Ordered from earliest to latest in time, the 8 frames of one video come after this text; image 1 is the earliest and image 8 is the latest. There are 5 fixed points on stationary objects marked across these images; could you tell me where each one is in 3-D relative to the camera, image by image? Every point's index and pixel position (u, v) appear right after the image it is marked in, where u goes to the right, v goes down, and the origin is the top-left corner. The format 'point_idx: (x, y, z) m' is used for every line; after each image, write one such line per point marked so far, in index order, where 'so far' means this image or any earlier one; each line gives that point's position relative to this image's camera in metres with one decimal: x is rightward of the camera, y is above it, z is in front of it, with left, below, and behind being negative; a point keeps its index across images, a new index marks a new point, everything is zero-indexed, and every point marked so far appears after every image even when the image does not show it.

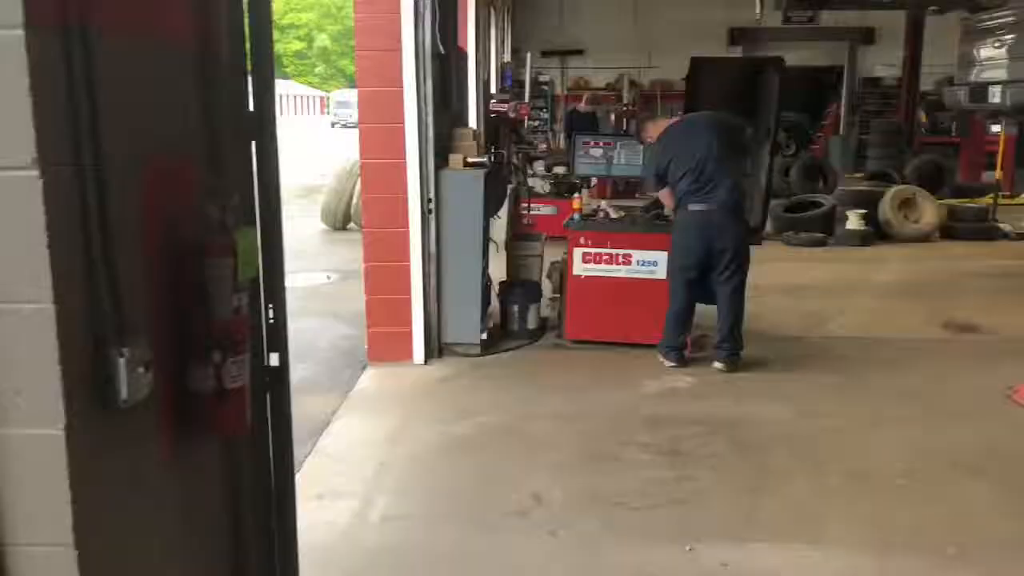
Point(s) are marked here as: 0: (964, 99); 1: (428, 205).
0: (+3.9, +1.6, +7.5) m
1: (-0.4, +0.4, +4.4) m
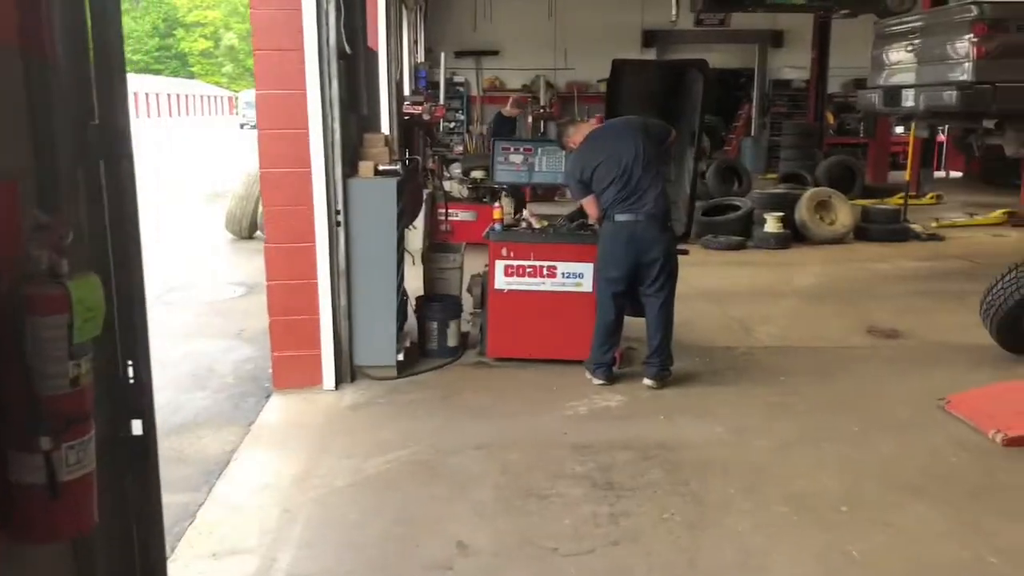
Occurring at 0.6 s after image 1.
0: (+3.2, +1.6, +7.6) m
1: (-0.8, +0.3, +4.0) m
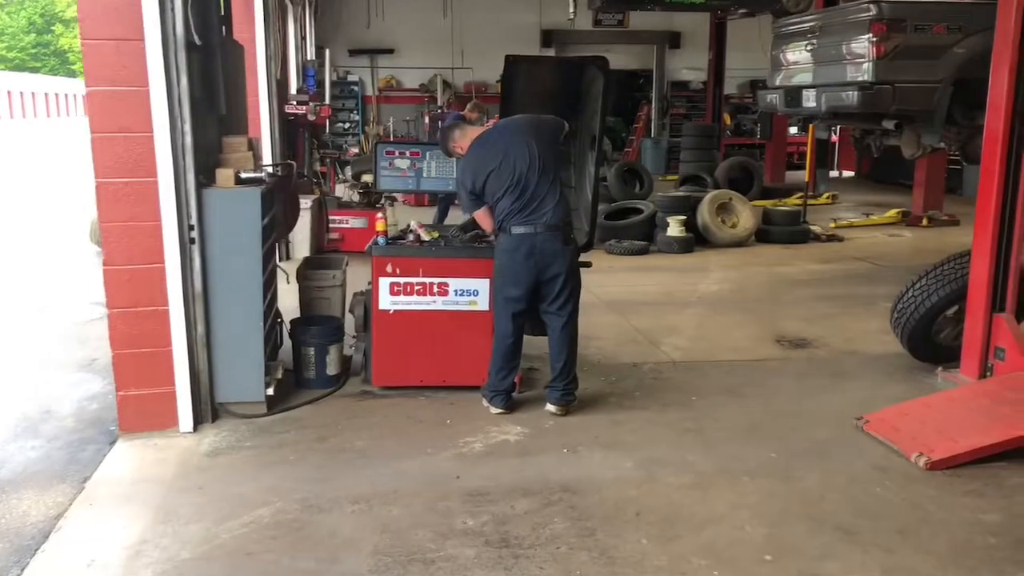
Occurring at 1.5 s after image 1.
0: (+2.3, +1.6, +7.5) m
1: (-1.3, +0.2, +3.5) m
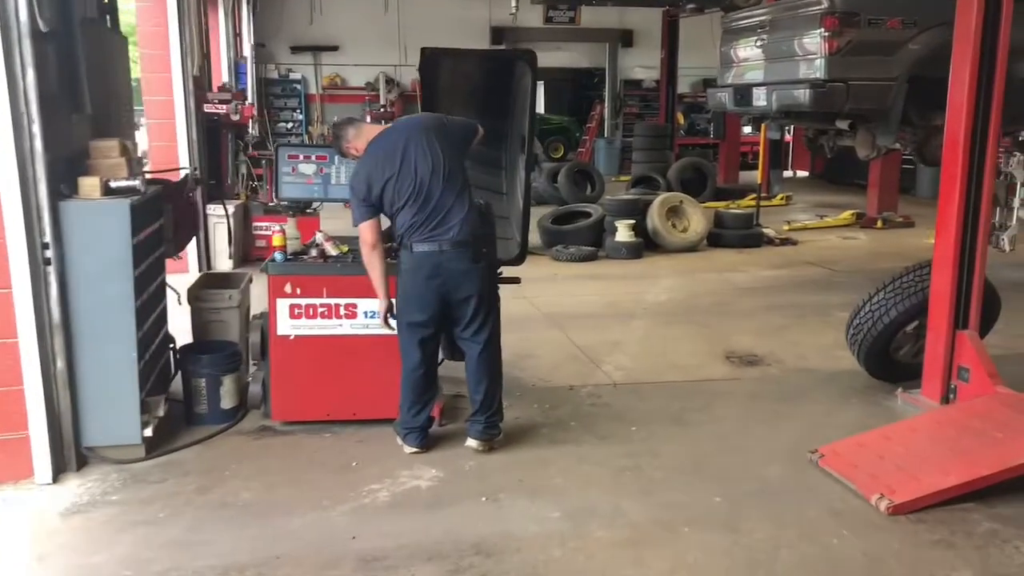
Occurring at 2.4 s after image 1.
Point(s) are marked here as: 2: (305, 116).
0: (+1.8, +1.5, +7.1) m
1: (-1.6, +0.1, +3.0) m
2: (-3.6, +3.0, +15.3) m
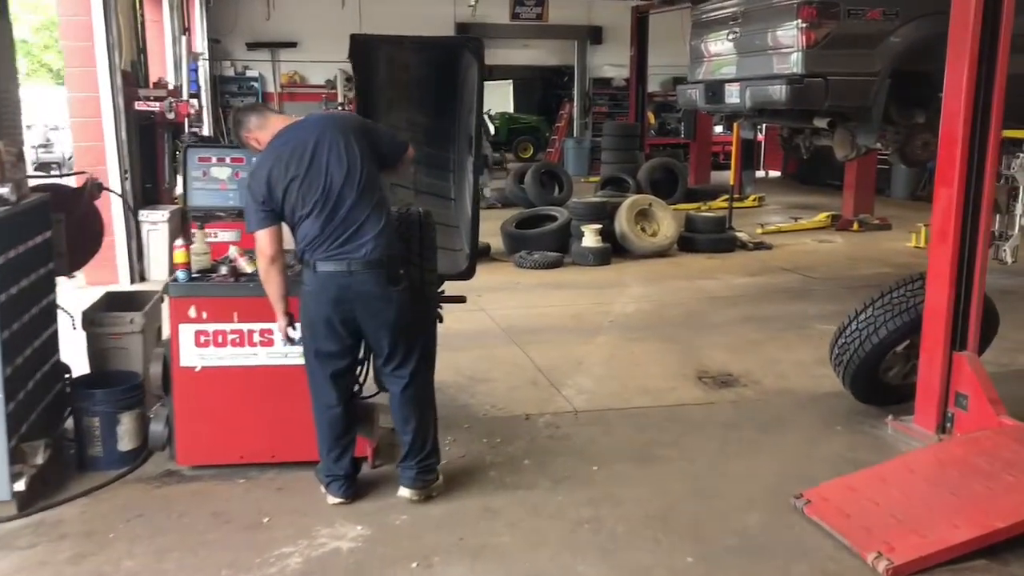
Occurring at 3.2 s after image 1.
0: (+1.4, +1.4, +6.7) m
1: (-1.8, 0.0, +2.5) m
2: (-4.2, +2.9, +14.7) m
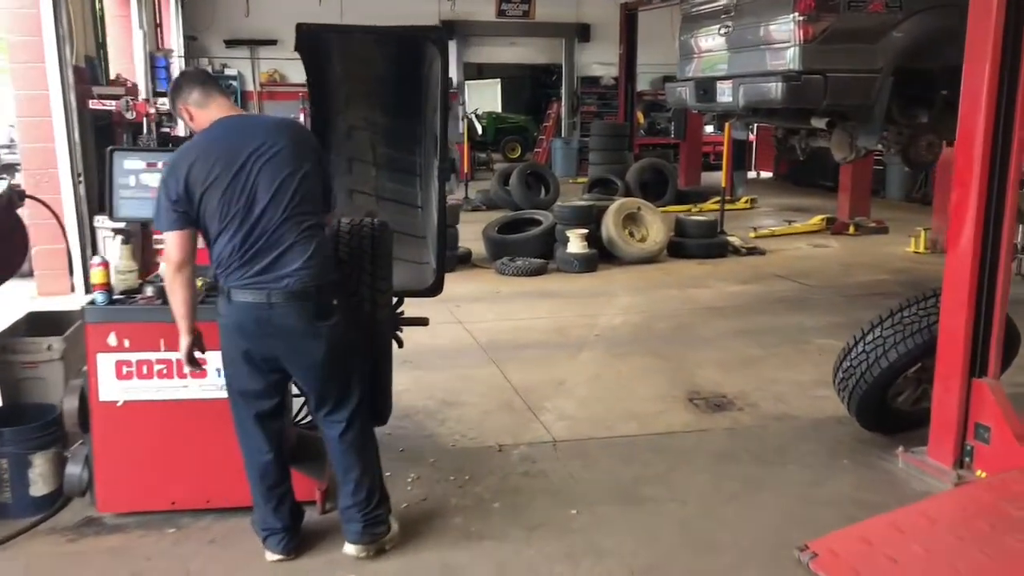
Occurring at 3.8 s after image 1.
0: (+1.3, +1.4, +6.3) m
1: (-1.9, 0.0, +2.1) m
2: (-4.4, +2.8, +14.3) m
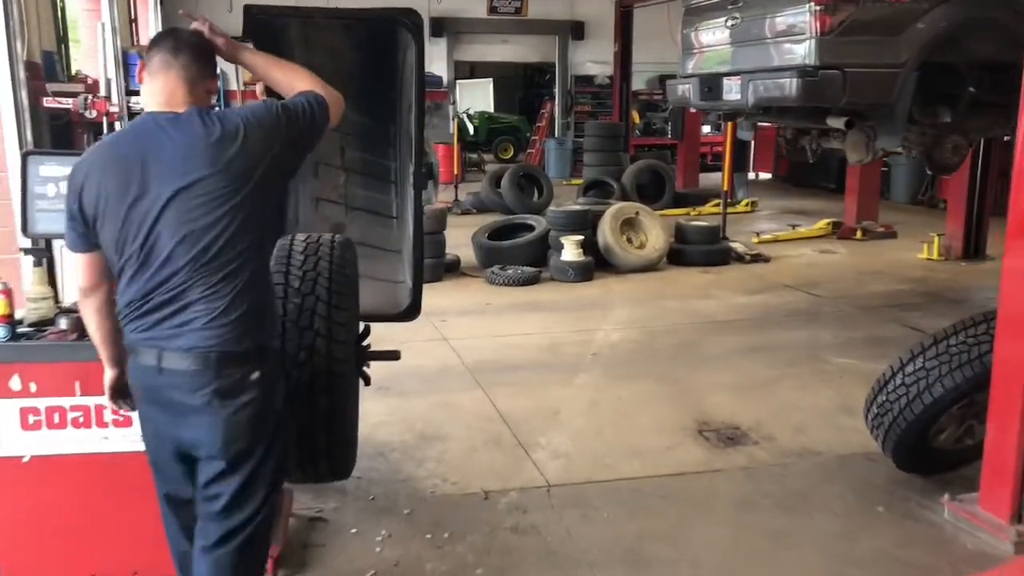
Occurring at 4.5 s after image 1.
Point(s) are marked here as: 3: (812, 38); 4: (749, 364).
0: (+1.2, +1.3, +5.9) m
1: (-1.9, -0.1, +1.6) m
2: (-4.6, +2.8, +13.8) m
3: (+1.6, +1.3, +4.6) m
4: (+1.3, -0.4, +4.6) m
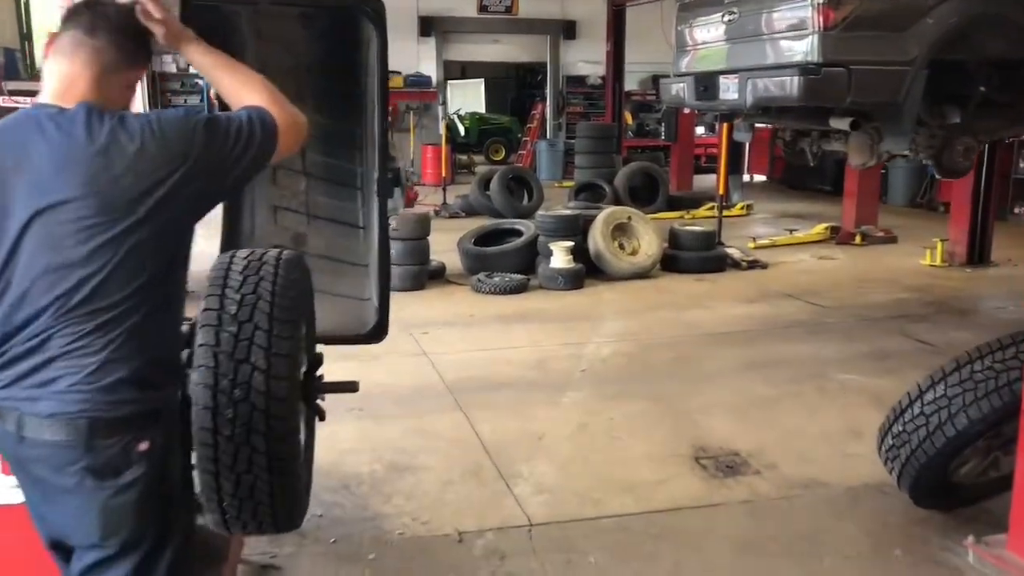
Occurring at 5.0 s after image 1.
0: (+1.1, +1.2, +5.6) m
1: (-2.0, -0.2, +1.3) m
2: (-4.7, +2.7, +13.5) m
3: (+1.5, +1.3, +4.3) m
4: (+1.2, -0.5, +4.3) m
